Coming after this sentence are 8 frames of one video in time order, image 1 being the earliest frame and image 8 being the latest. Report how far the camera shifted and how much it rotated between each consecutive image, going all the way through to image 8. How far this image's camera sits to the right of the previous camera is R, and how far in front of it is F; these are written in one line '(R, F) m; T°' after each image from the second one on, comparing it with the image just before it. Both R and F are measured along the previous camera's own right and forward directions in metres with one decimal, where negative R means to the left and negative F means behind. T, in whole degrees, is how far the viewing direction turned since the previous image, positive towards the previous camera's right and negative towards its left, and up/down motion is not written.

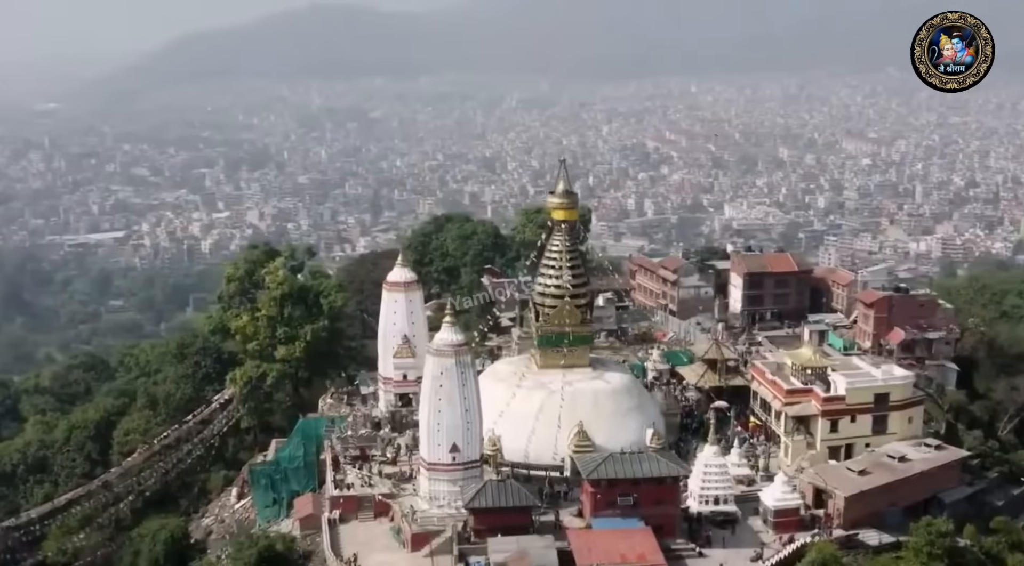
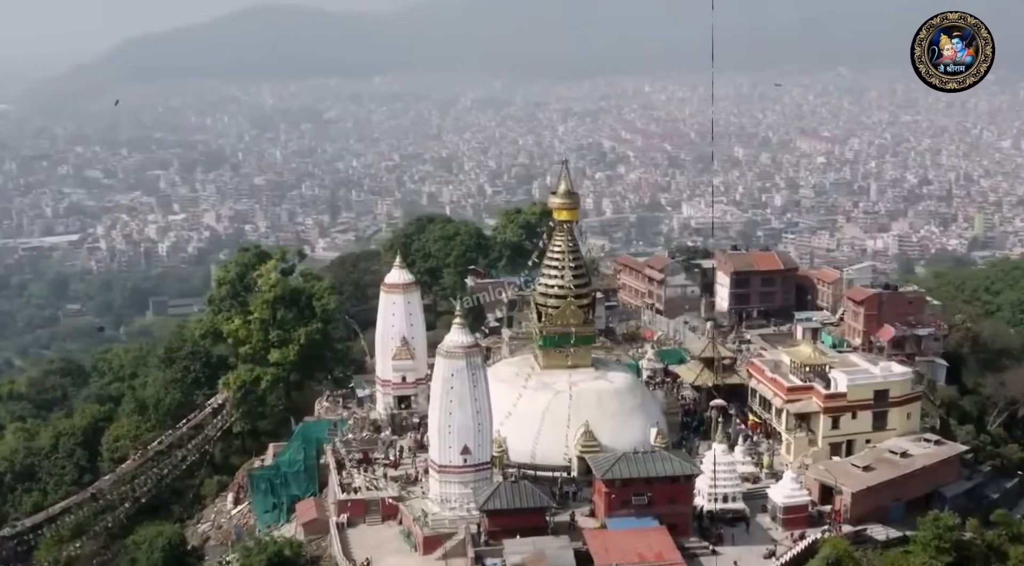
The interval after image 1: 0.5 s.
(-1.3, 0.0) m; +2°
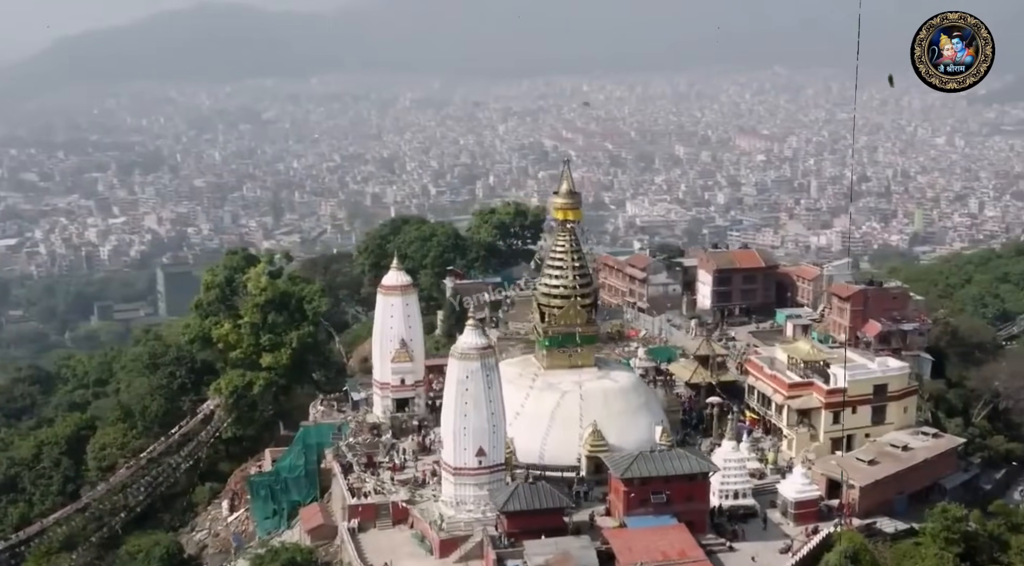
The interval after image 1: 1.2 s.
(-1.7, +0.1) m; +3°
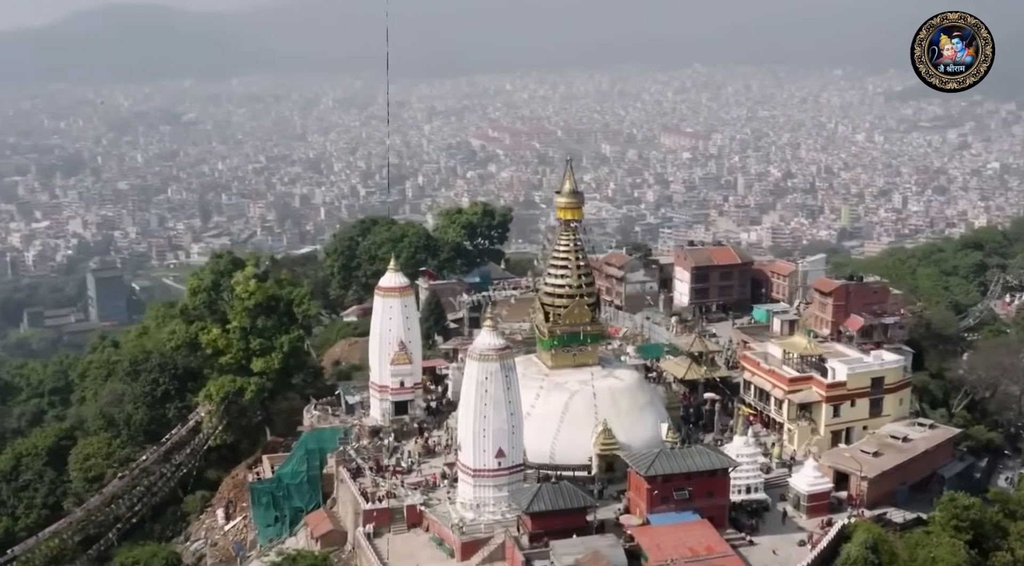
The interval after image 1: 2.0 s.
(-2.1, +0.1) m; +4°
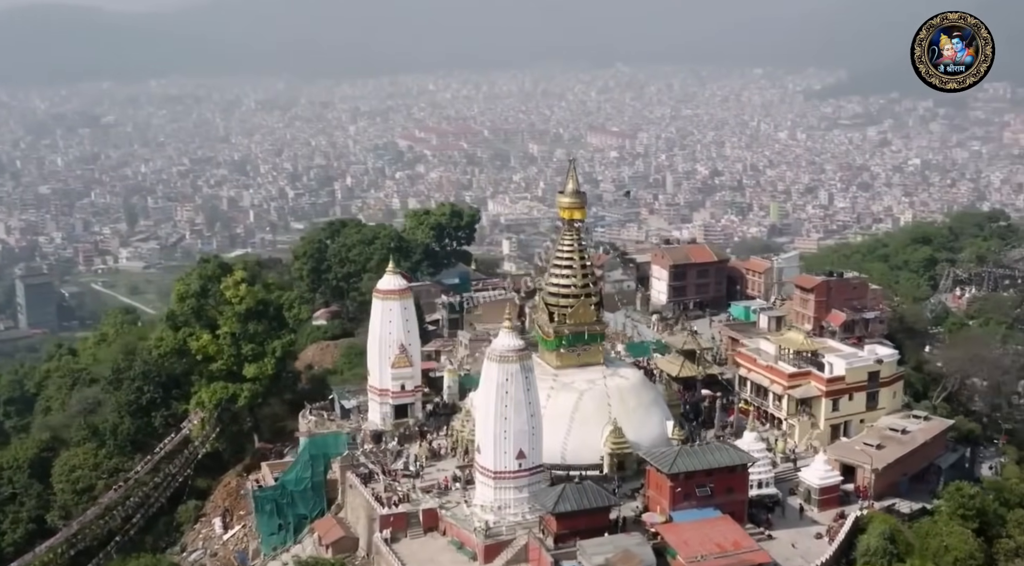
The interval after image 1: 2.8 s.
(-2.1, +0.1) m; +4°
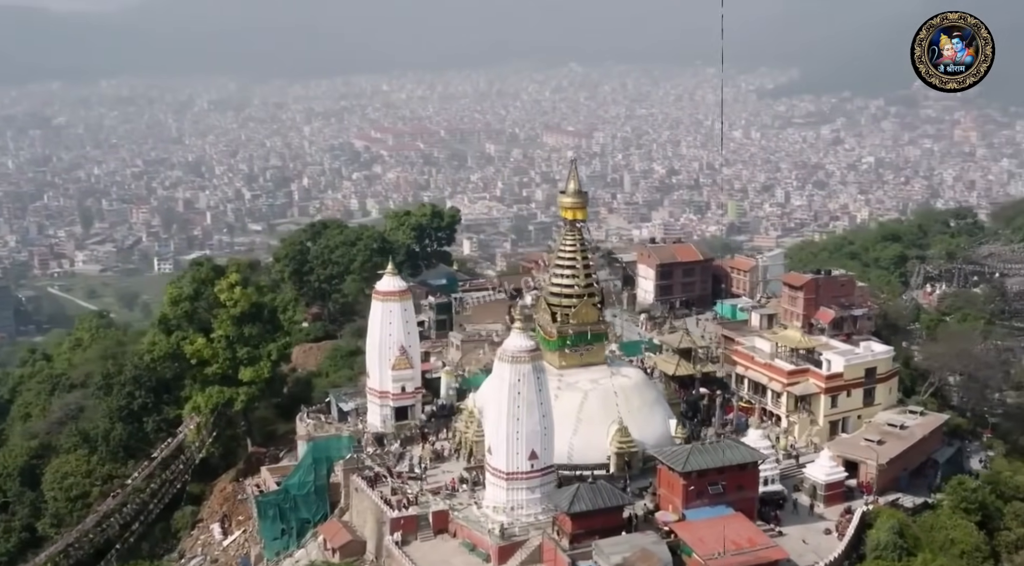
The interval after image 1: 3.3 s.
(-1.3, +0.1) m; +2°
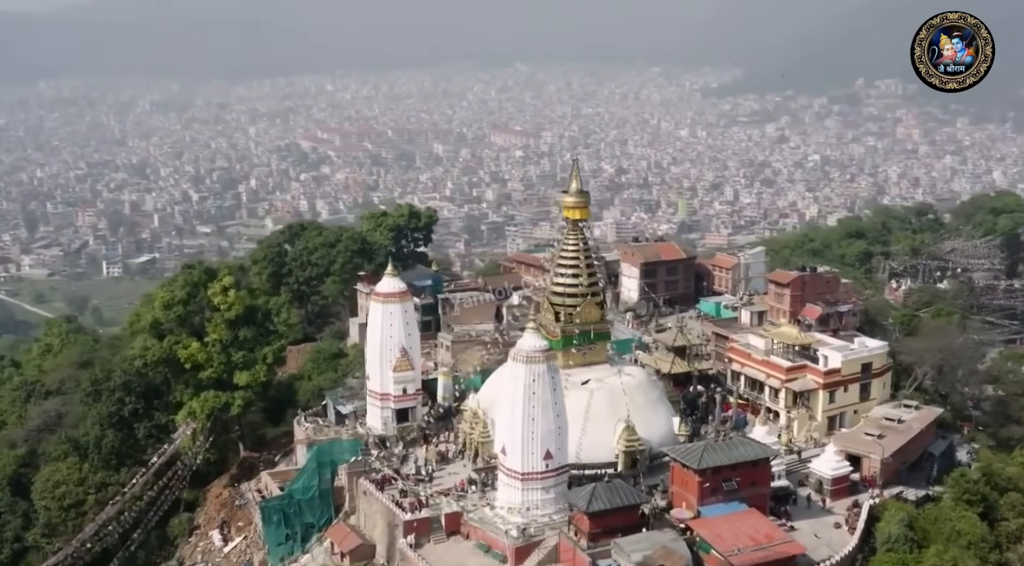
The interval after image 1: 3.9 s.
(-1.5, +0.1) m; +3°
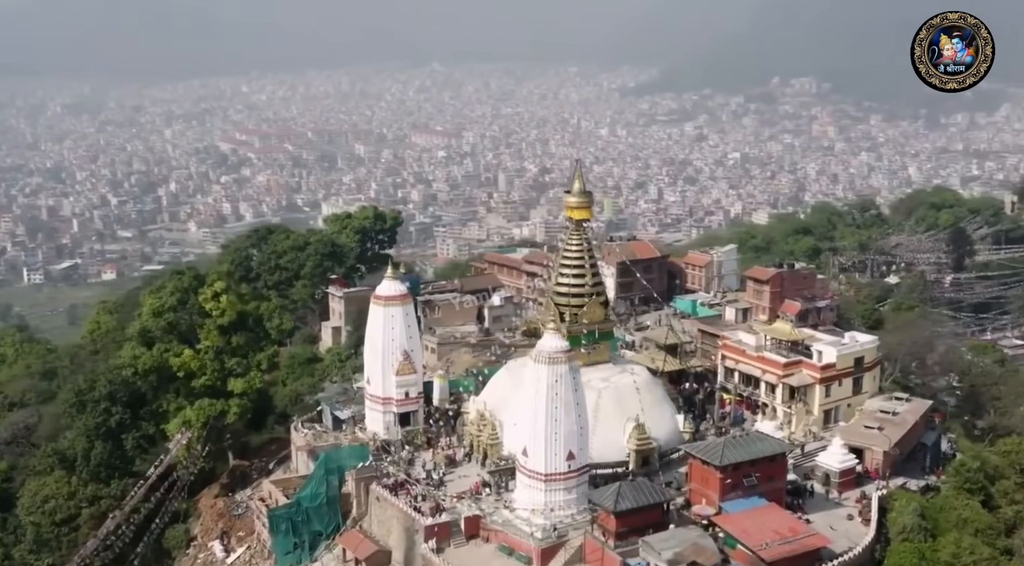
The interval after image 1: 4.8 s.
(-2.3, +0.1) m; +4°
